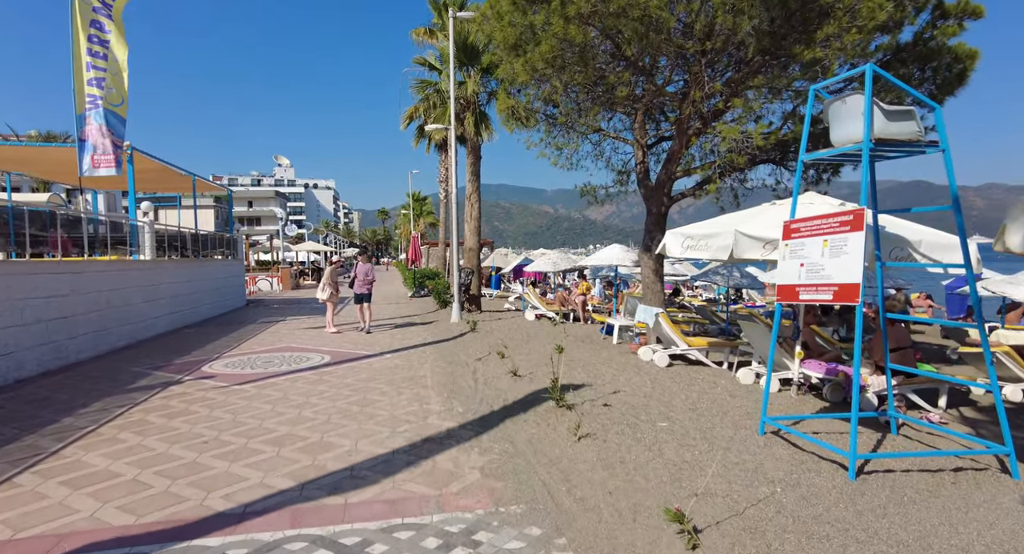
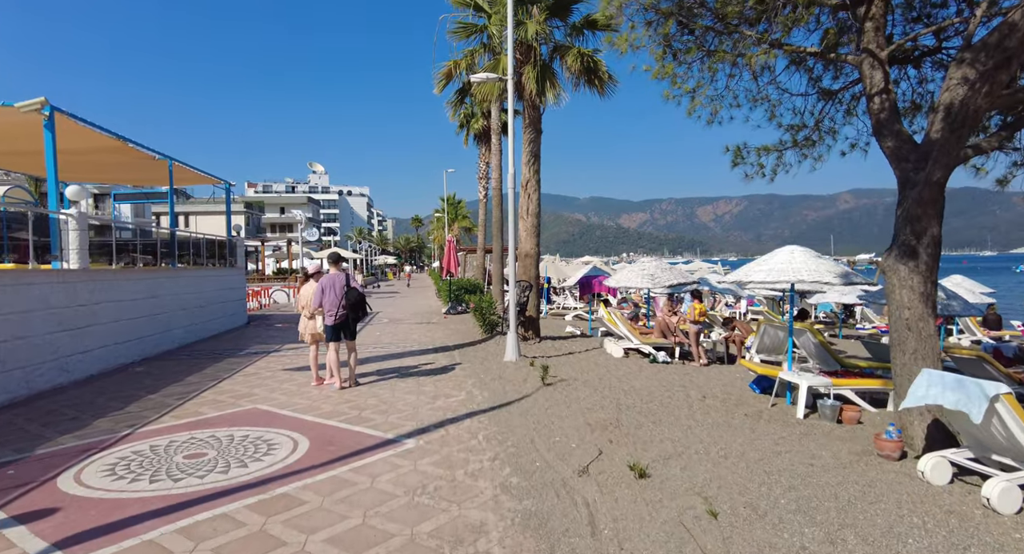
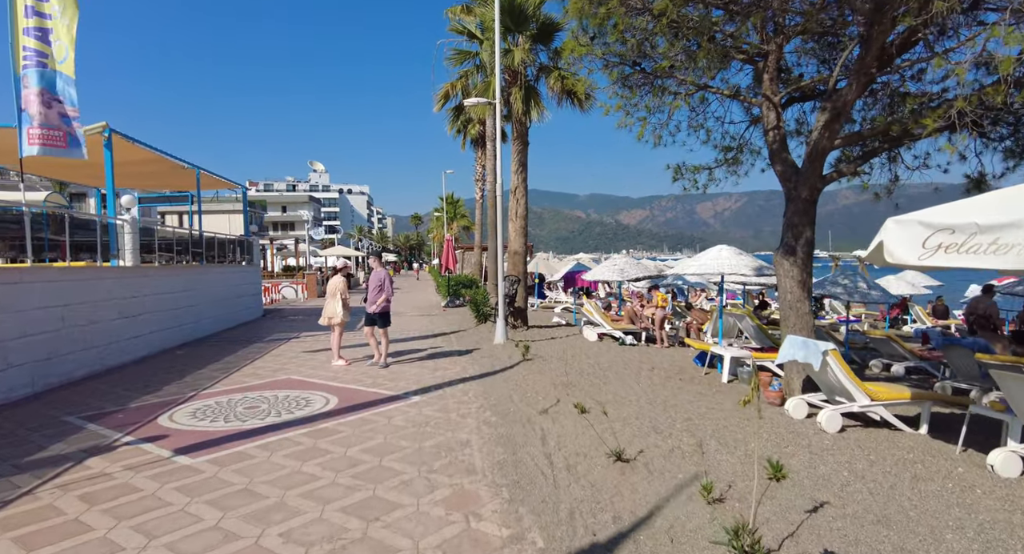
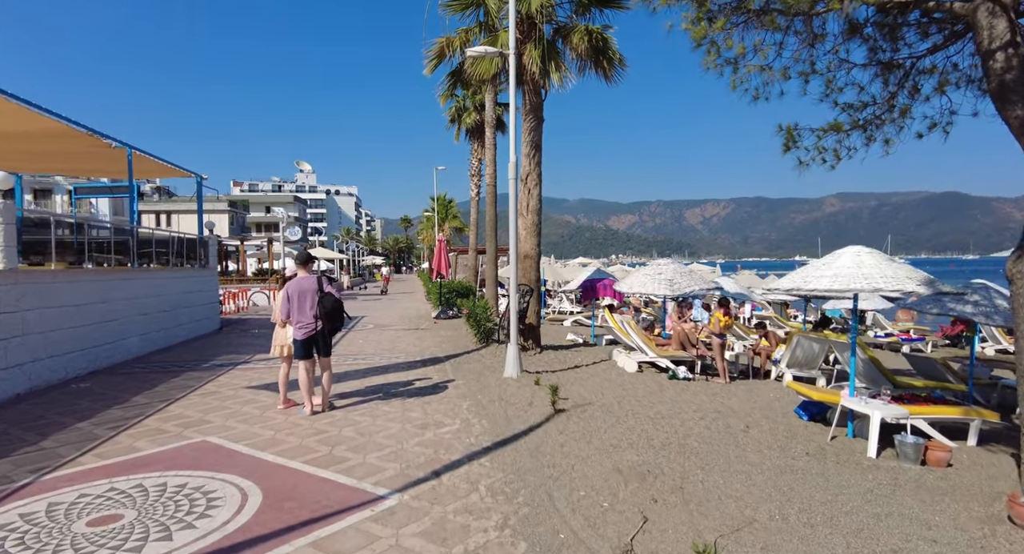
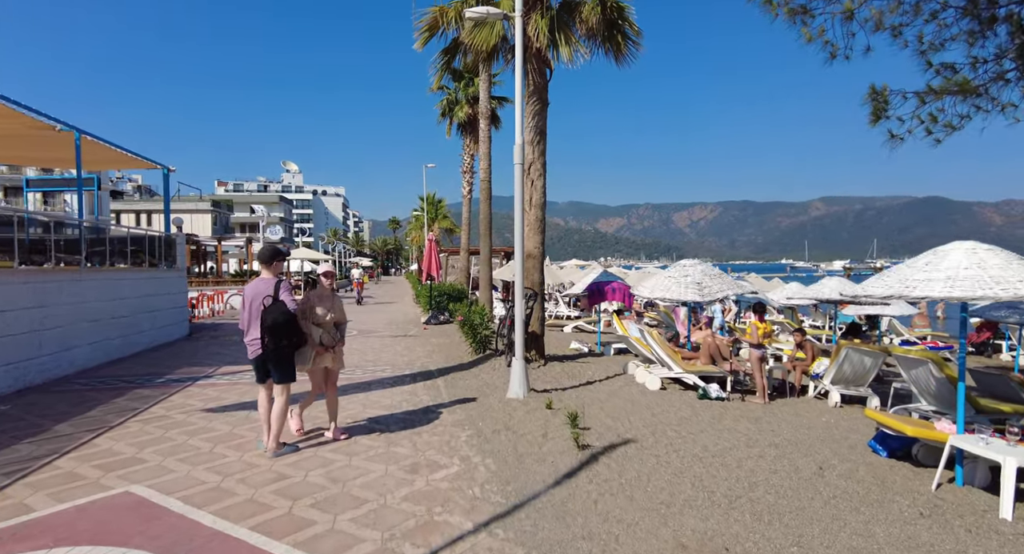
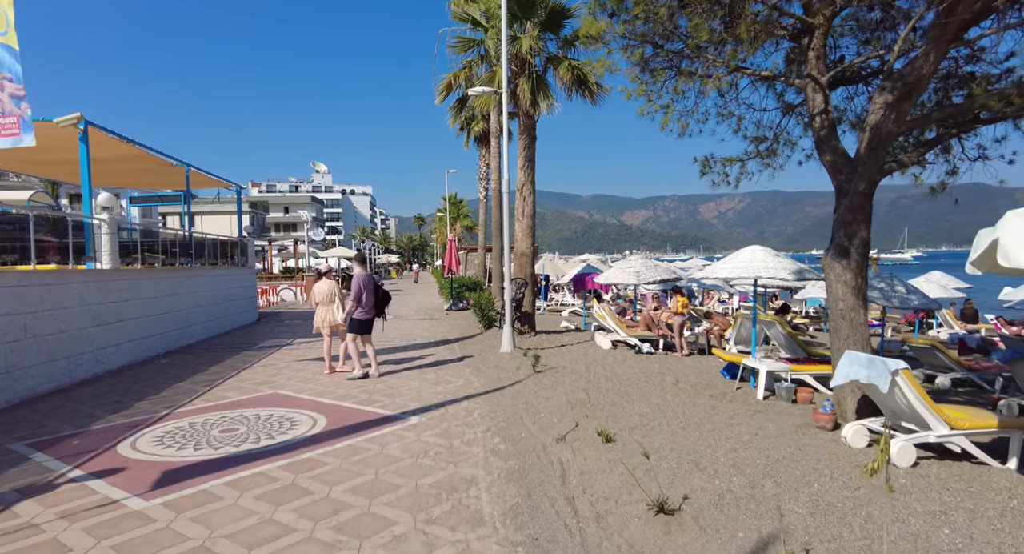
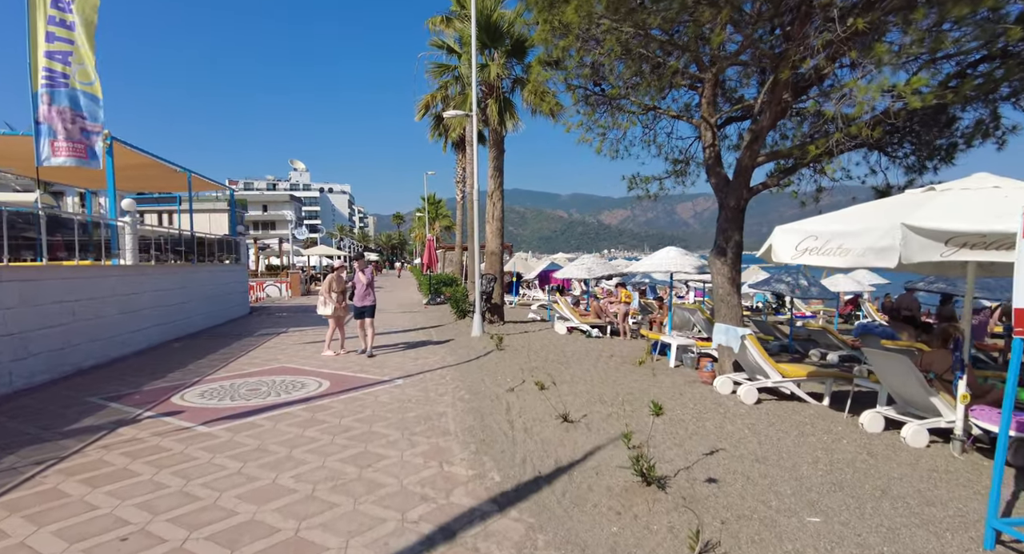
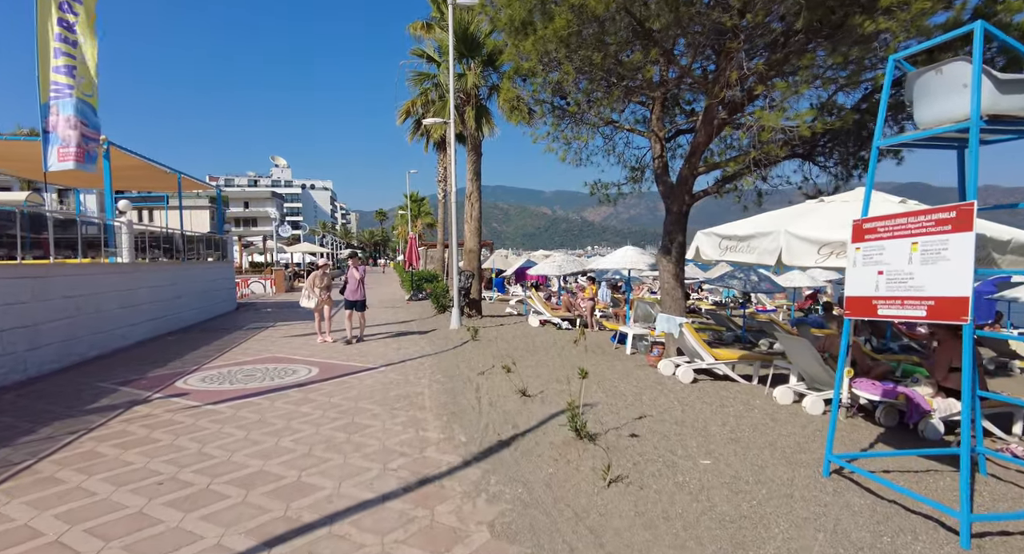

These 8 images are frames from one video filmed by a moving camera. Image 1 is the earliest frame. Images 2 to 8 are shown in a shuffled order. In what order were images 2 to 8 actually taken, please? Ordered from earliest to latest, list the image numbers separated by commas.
8, 7, 3, 6, 2, 4, 5
